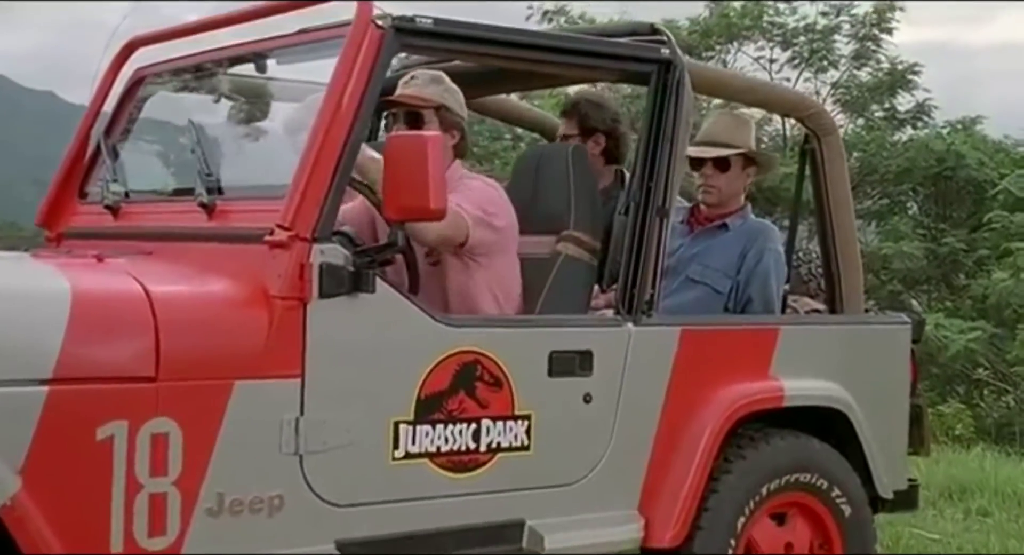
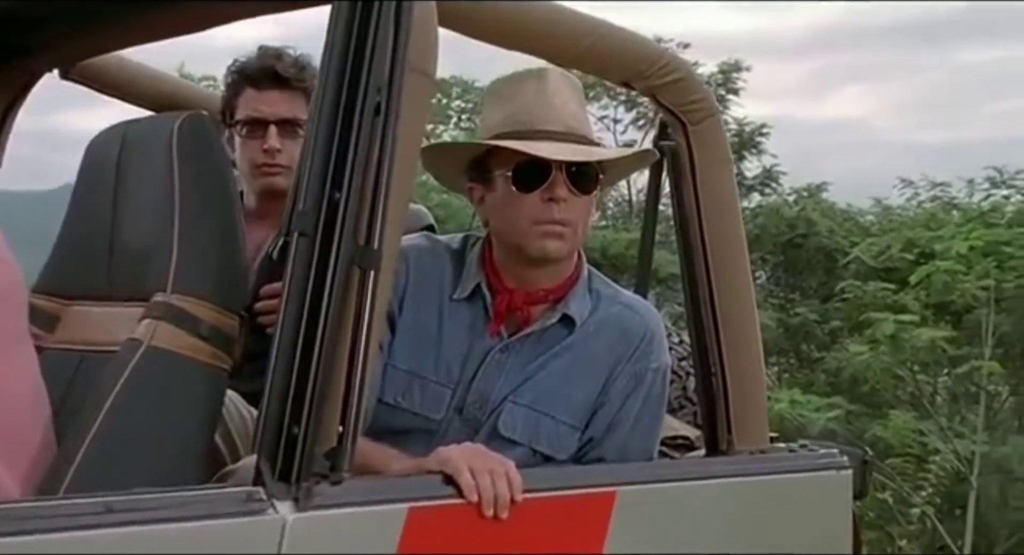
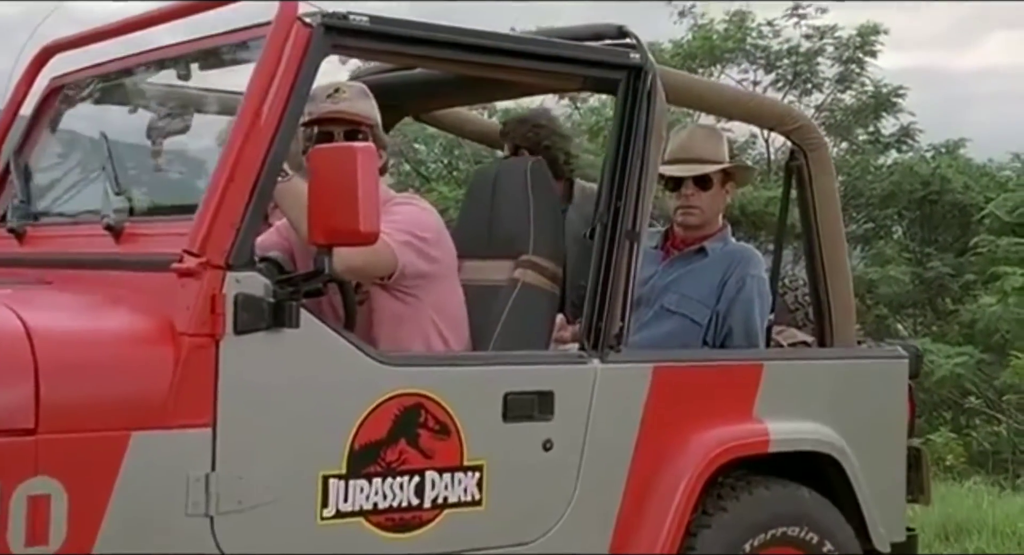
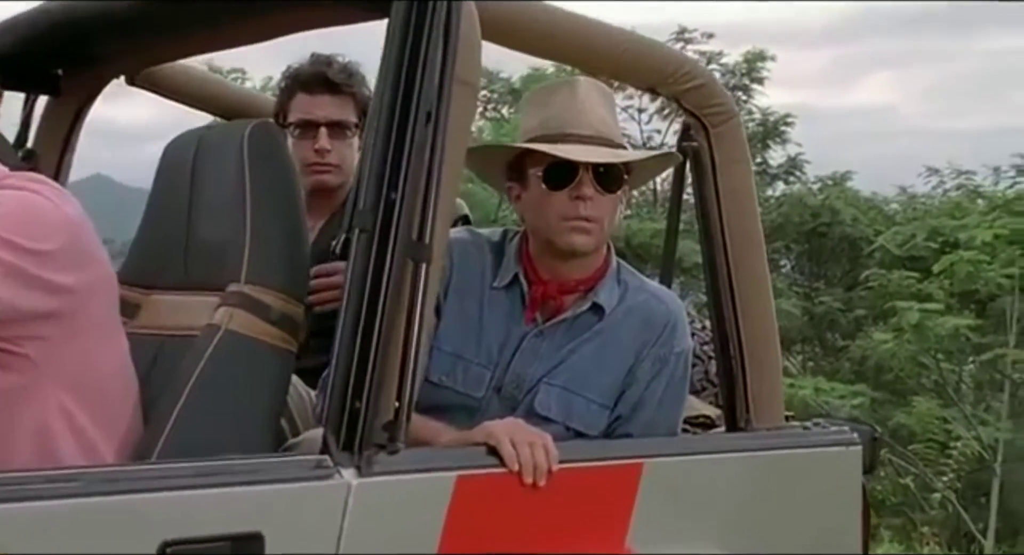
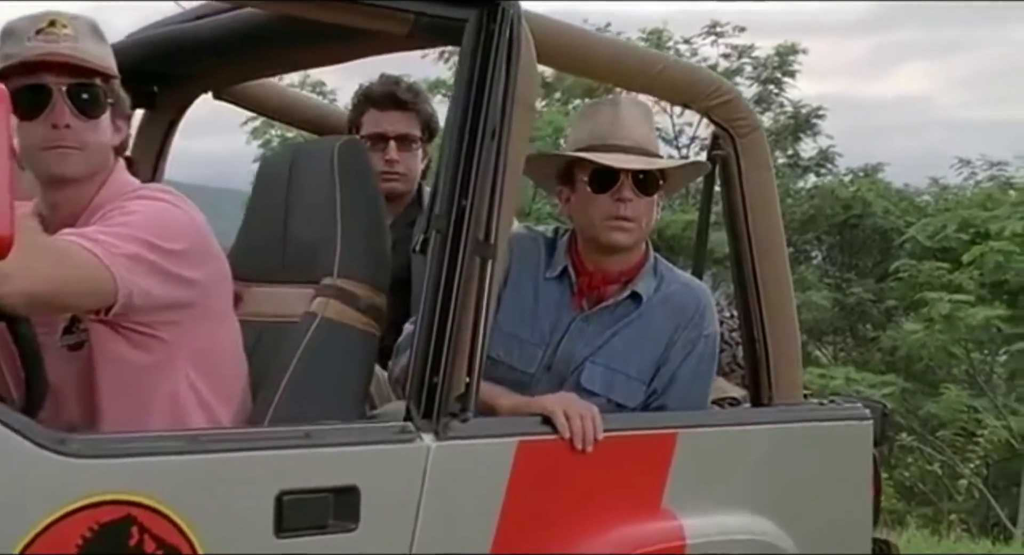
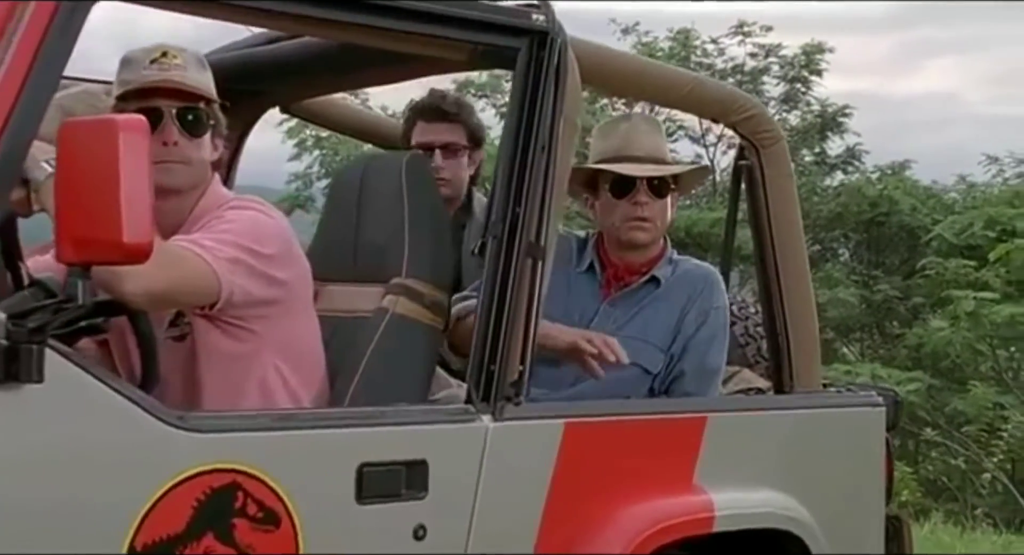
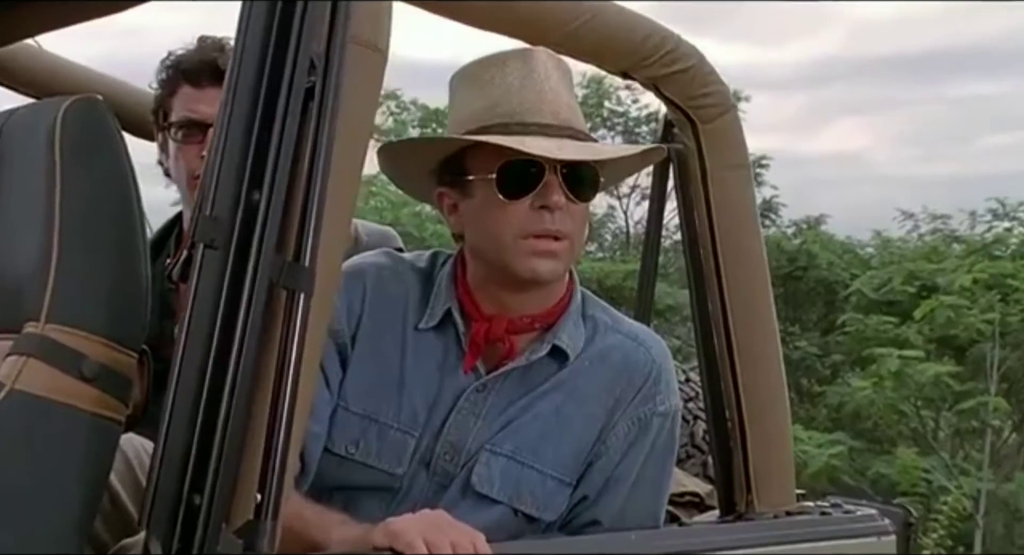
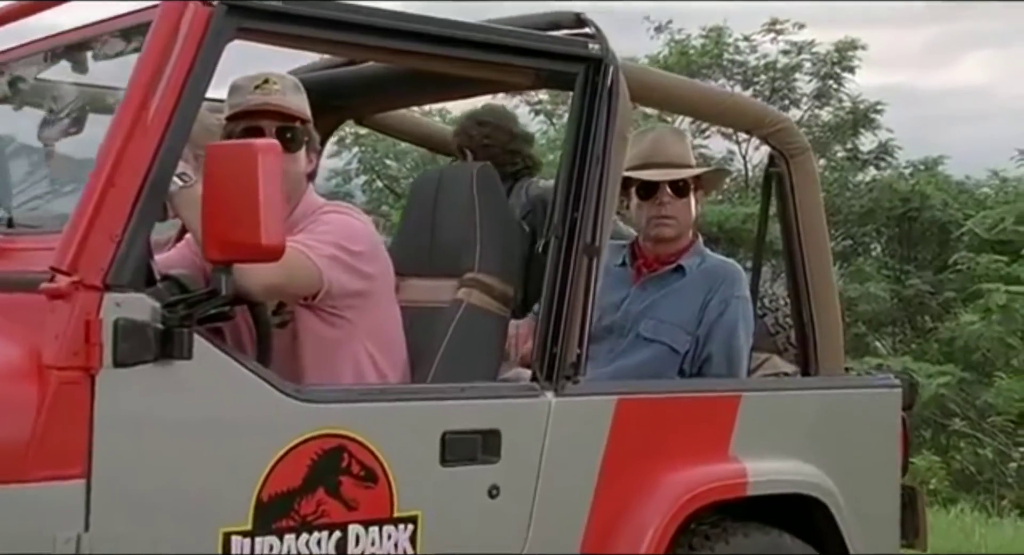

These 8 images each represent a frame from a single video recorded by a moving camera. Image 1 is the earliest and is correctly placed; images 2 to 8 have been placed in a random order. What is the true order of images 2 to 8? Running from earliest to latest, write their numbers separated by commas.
3, 8, 6, 5, 4, 2, 7
